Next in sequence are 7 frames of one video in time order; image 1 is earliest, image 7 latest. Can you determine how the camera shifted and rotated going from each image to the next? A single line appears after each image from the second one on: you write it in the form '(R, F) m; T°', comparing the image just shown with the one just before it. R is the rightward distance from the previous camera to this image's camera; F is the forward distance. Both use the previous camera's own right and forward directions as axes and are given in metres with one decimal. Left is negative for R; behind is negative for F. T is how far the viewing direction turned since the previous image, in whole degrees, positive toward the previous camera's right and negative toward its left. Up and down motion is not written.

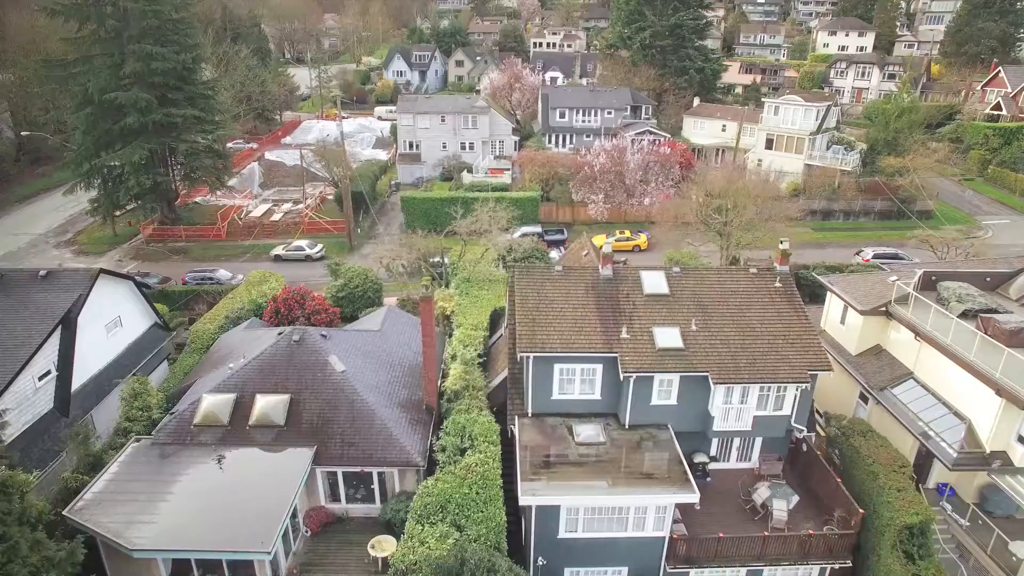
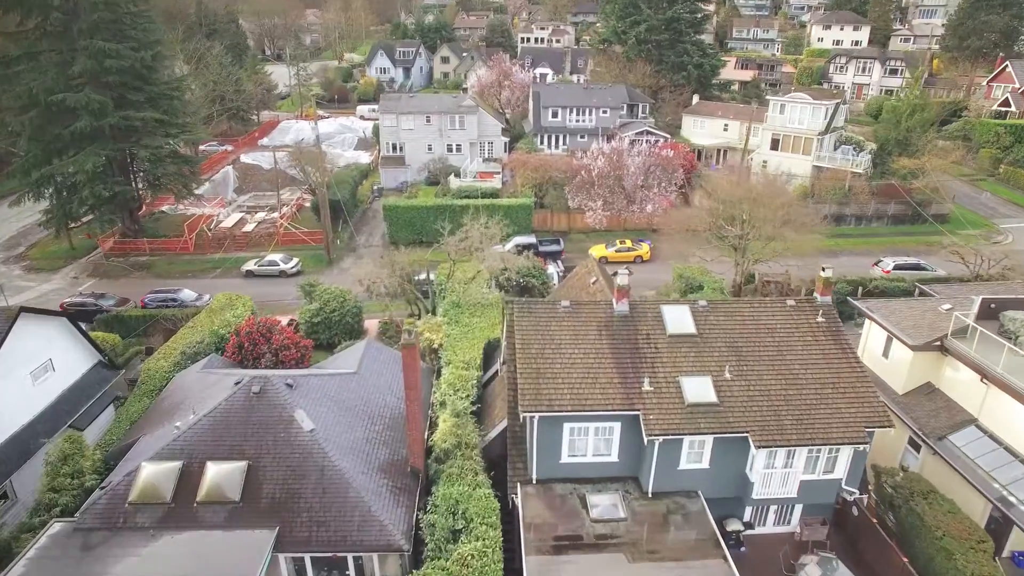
(-0.3, +3.1) m; +1°
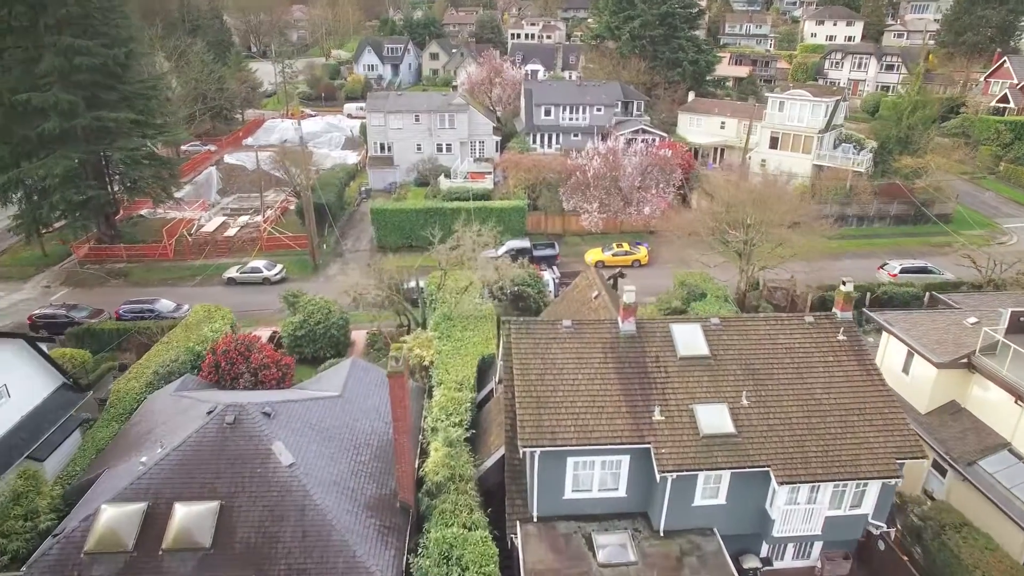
(-0.1, +1.4) m; +1°
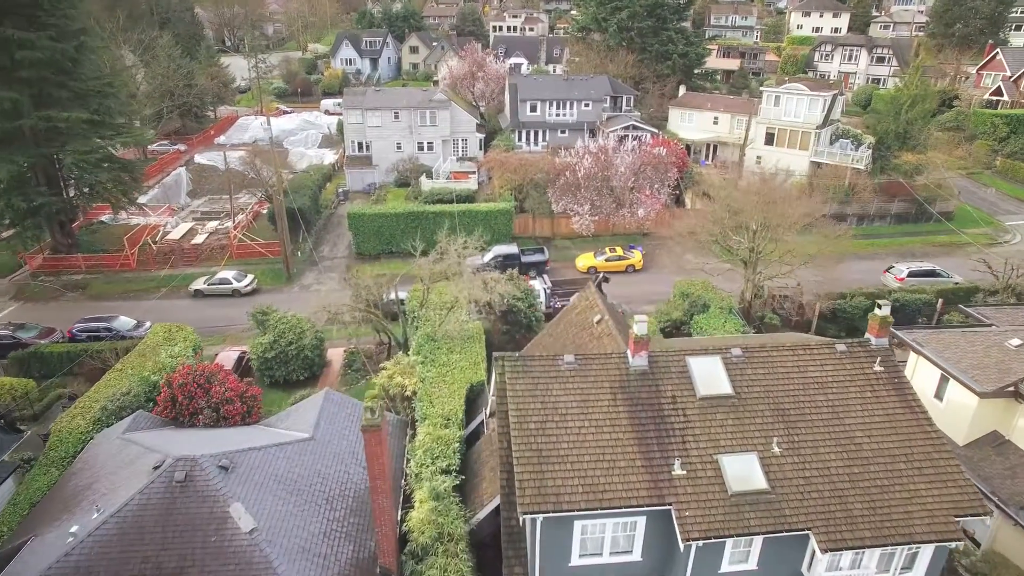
(-0.2, +2.1) m; +1°
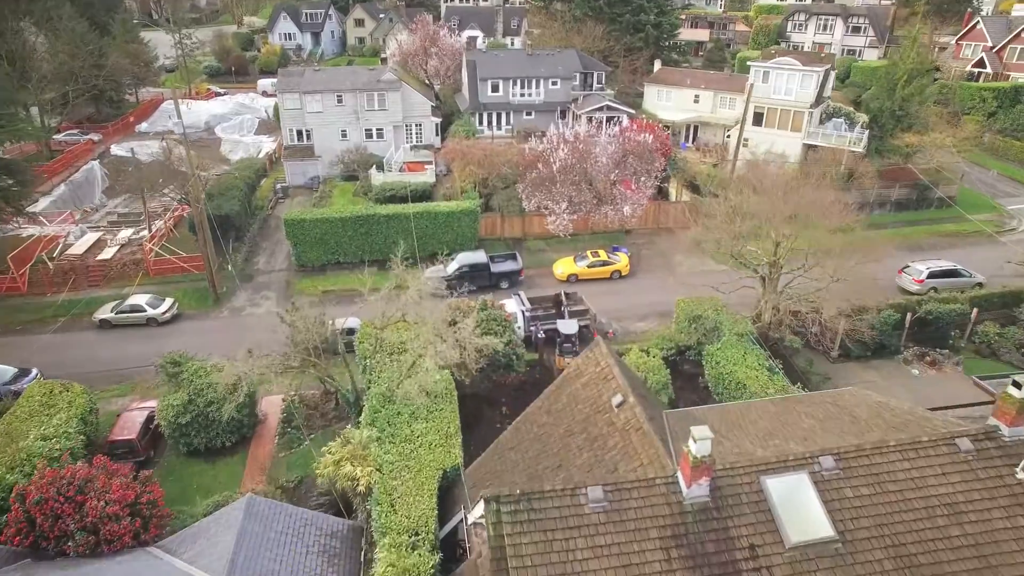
(-0.5, +4.8) m; +4°
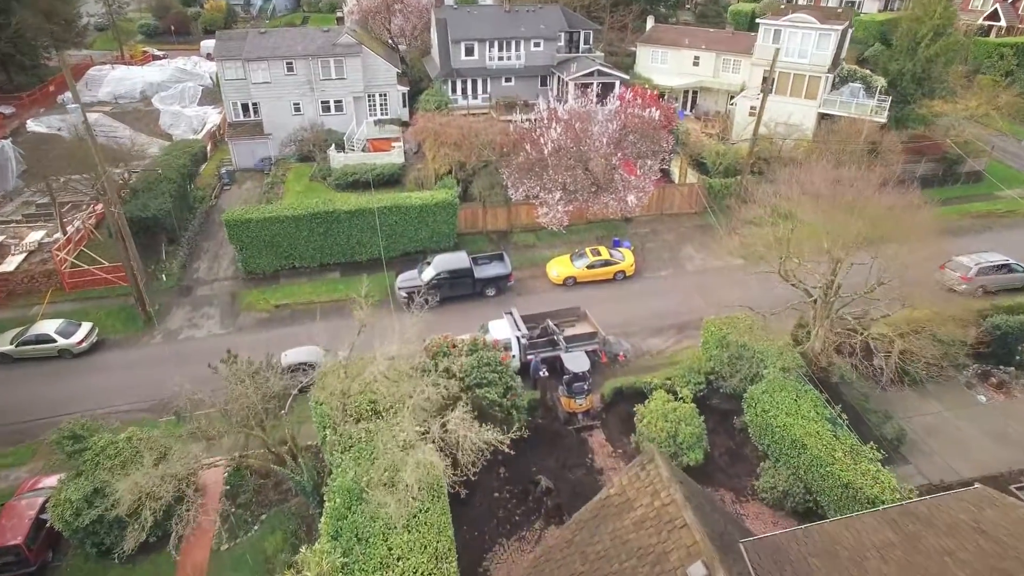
(-0.6, +4.5) m; +2°
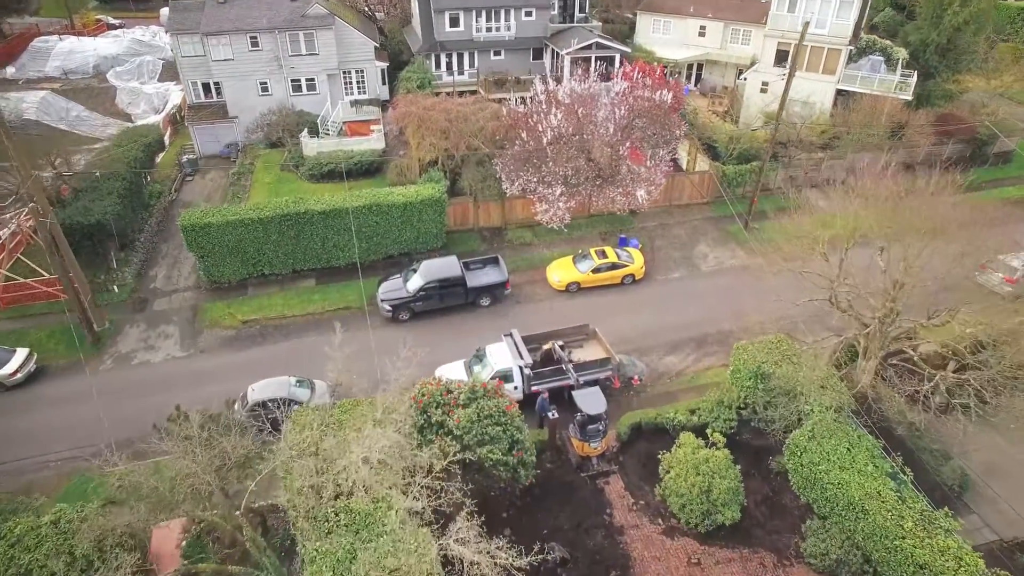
(-0.4, +2.8) m; +1°
